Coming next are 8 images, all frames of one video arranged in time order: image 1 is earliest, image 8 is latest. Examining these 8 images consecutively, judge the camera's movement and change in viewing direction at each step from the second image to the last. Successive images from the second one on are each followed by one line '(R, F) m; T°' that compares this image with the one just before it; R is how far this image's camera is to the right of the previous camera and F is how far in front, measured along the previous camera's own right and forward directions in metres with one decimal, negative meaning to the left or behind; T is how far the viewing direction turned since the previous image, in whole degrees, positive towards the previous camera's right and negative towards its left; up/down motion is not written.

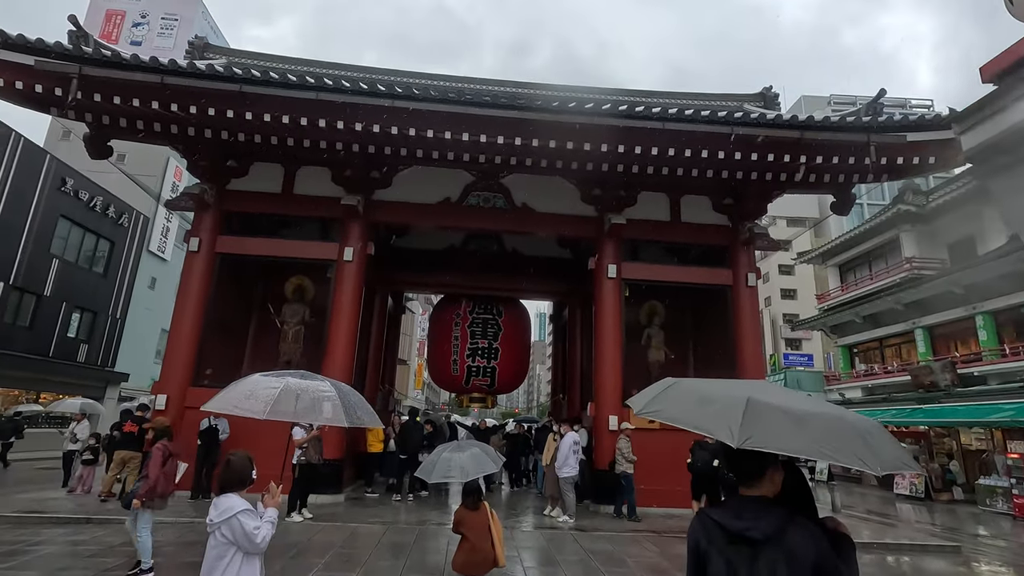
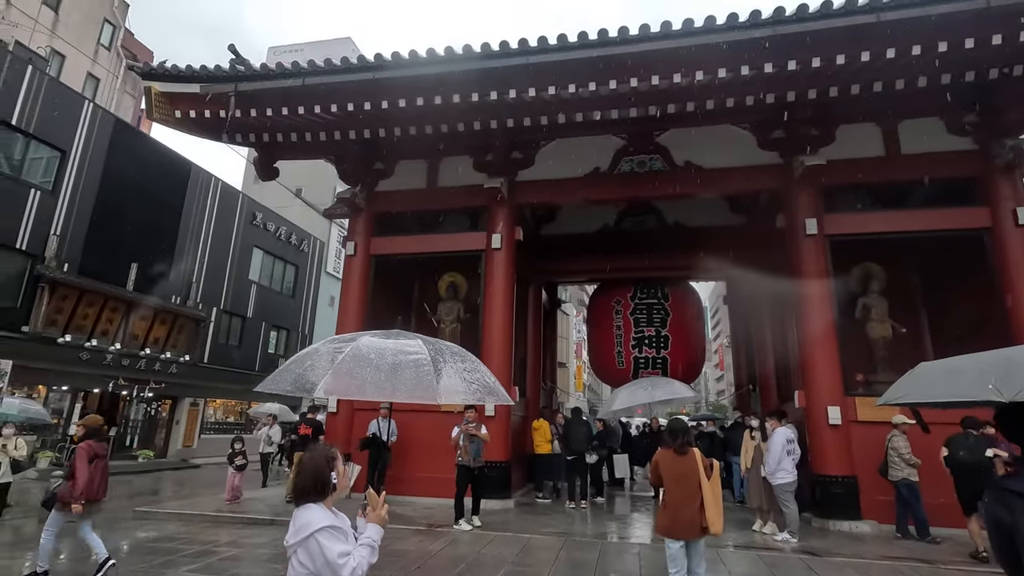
(-0.3, +1.0) m; -16°
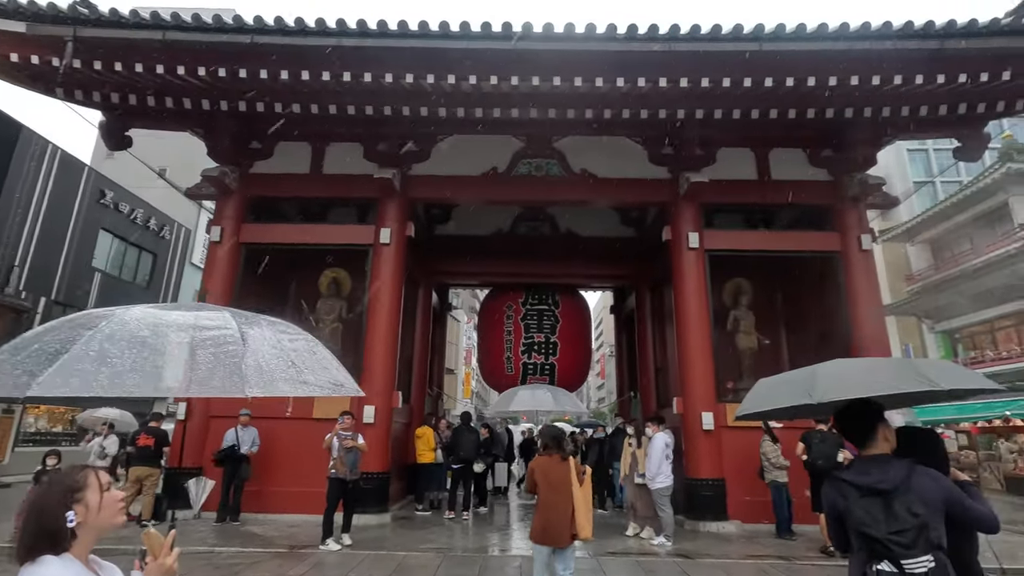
(+0.1, +0.3) m; +11°
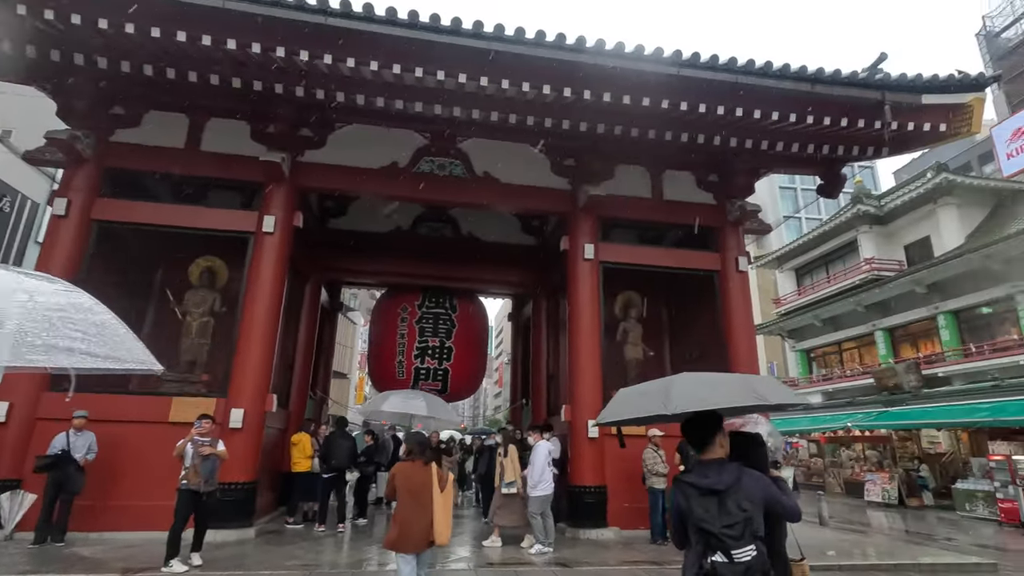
(+0.1, +0.2) m; +10°
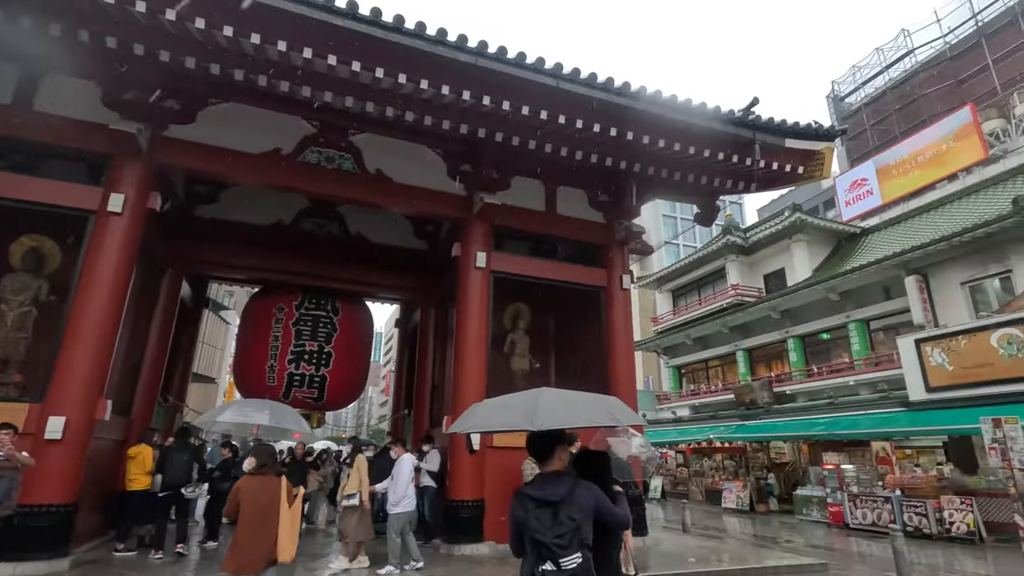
(+0.1, +0.2) m; +11°
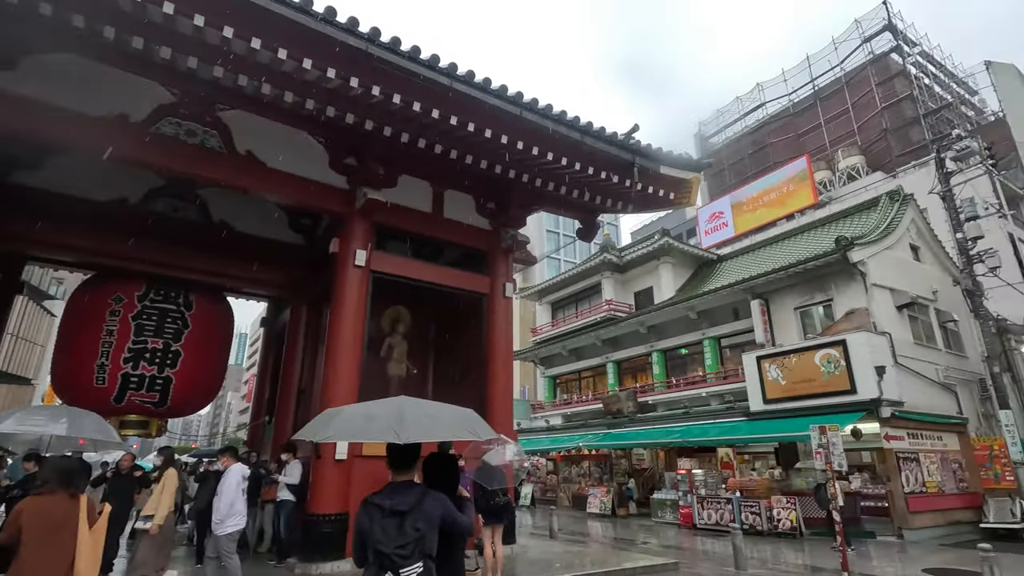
(0.0, +0.1) m; +12°
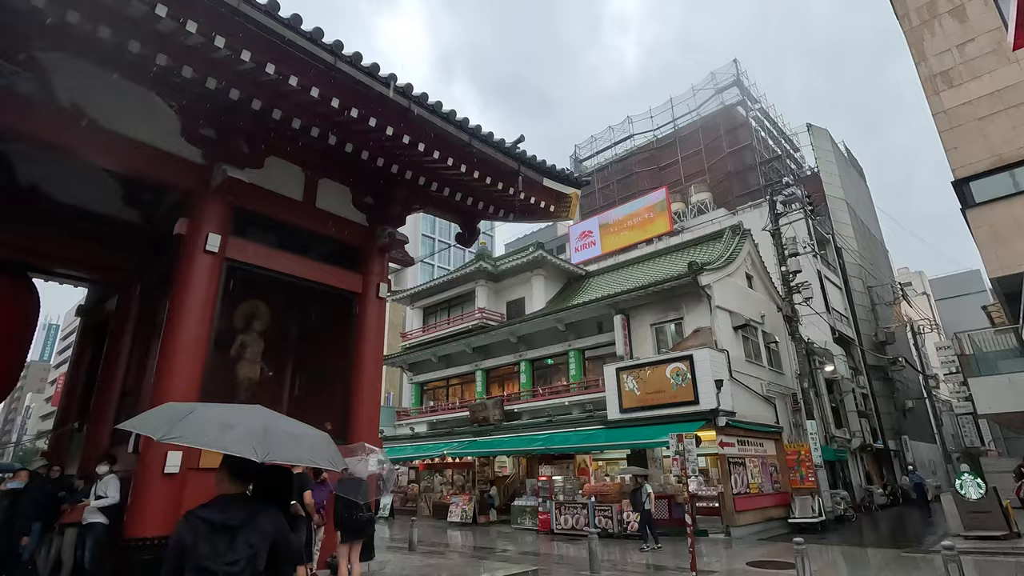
(-0.1, +0.2) m; +14°
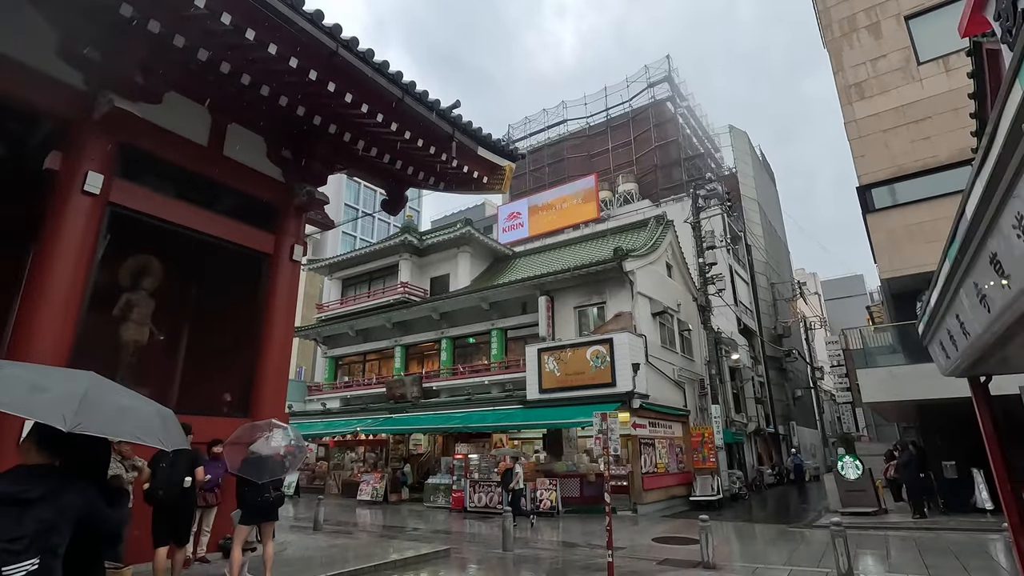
(0.0, +0.3) m; +8°
